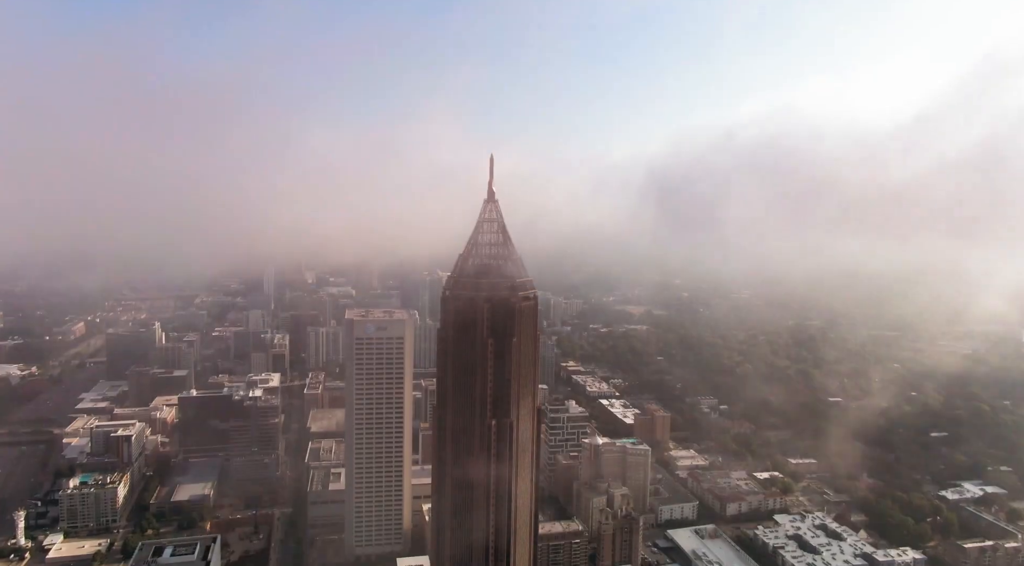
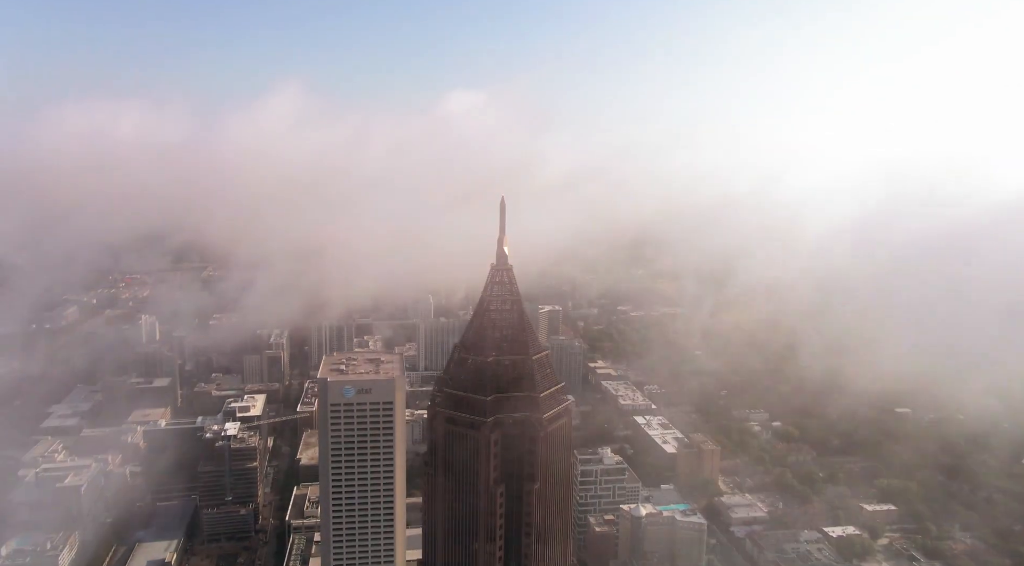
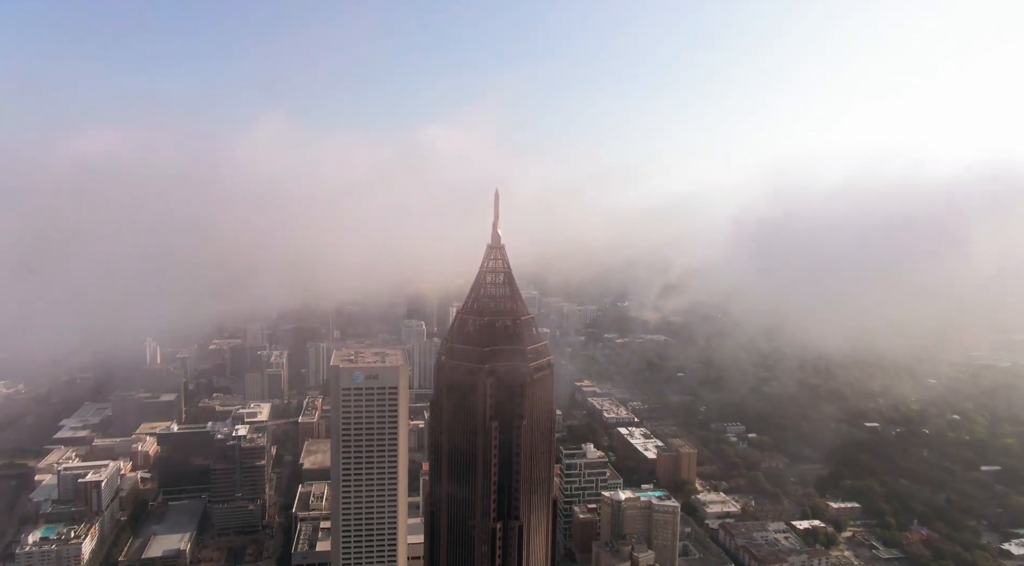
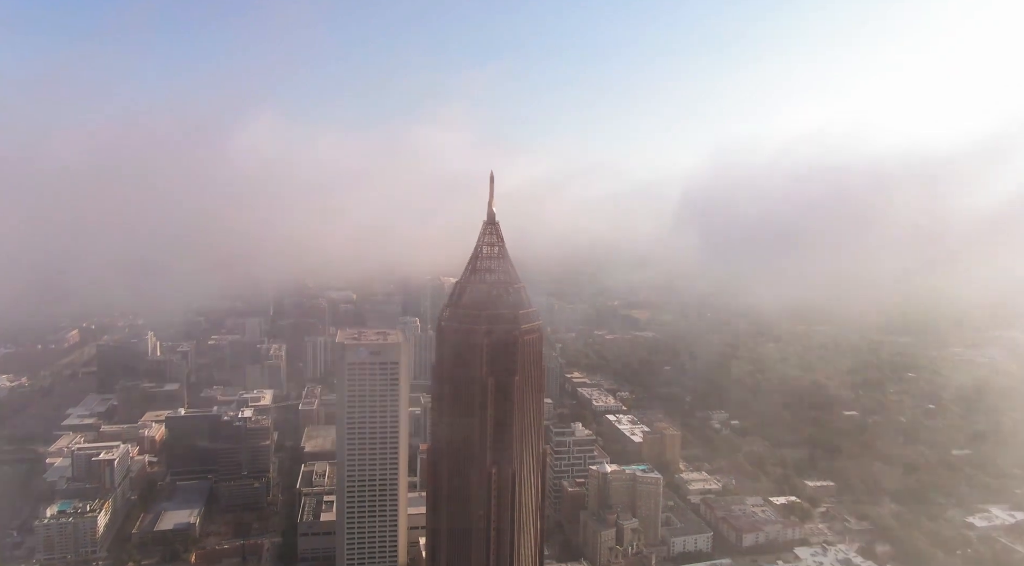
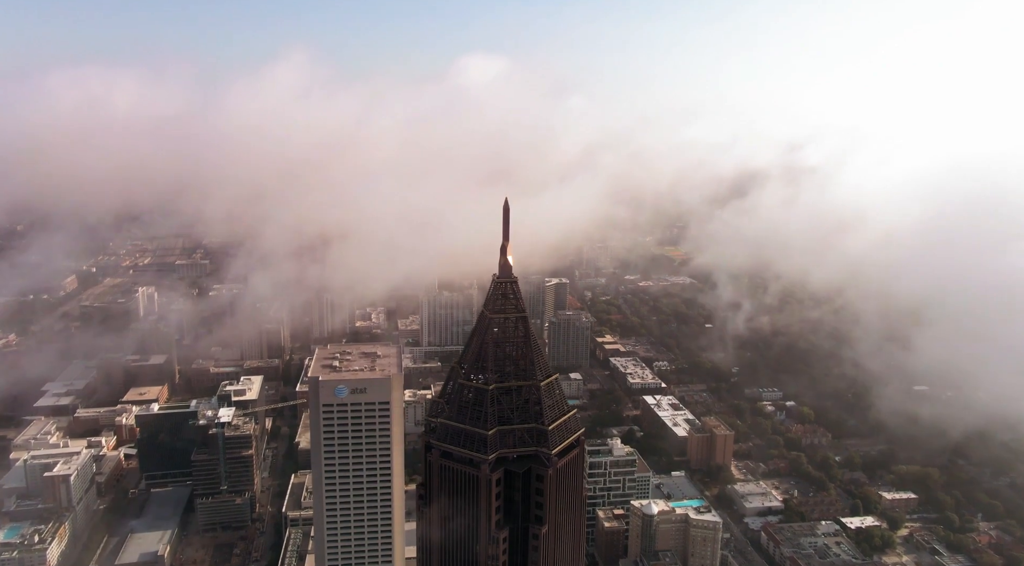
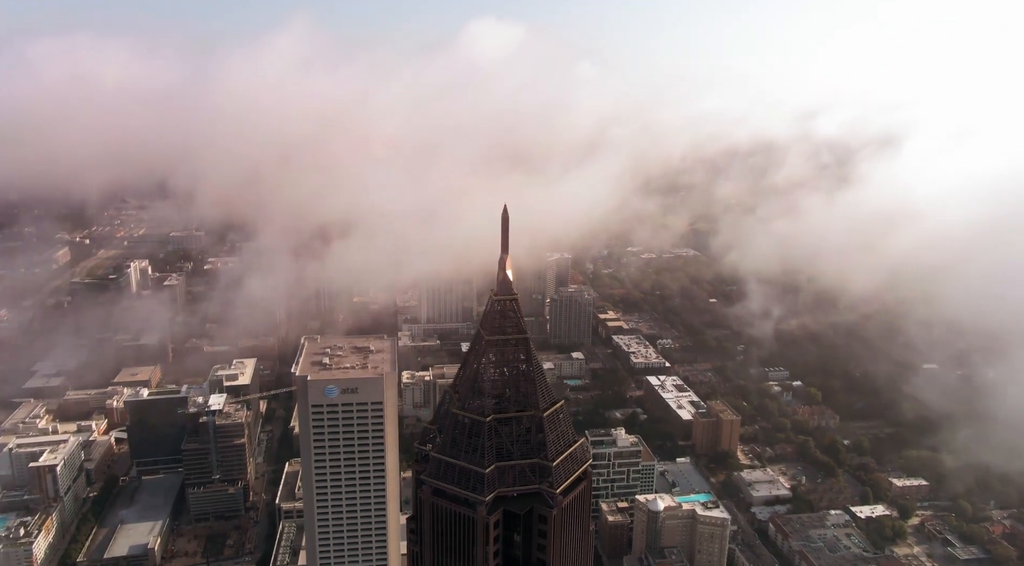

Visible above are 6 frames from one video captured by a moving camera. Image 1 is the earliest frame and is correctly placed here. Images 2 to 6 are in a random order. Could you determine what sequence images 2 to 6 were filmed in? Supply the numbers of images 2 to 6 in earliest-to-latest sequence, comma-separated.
4, 3, 2, 5, 6
